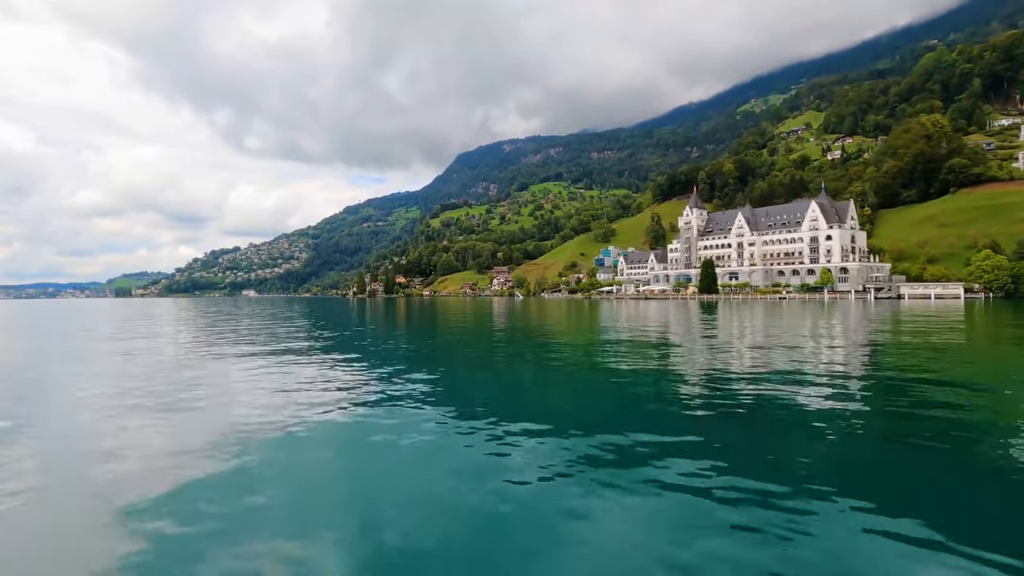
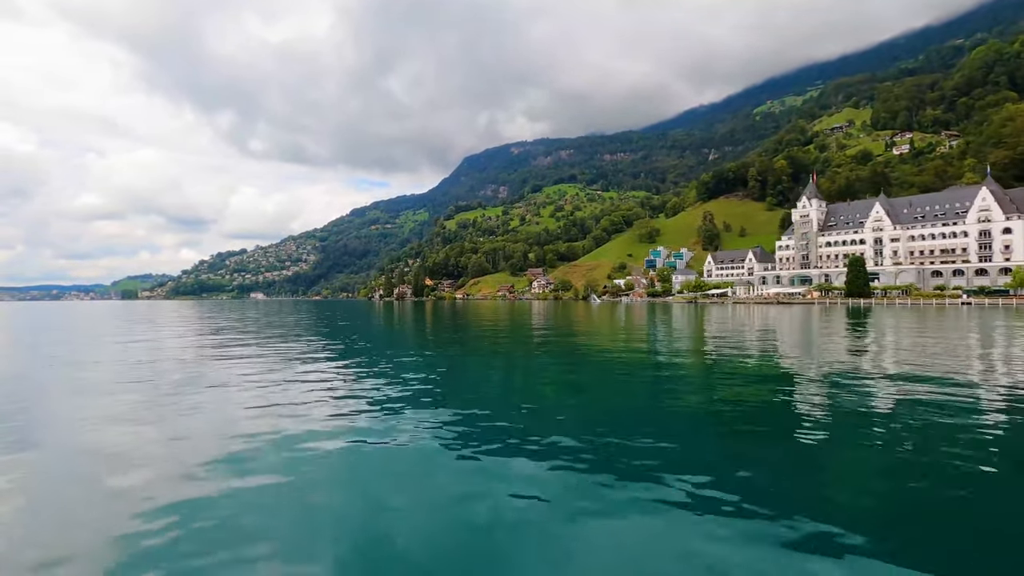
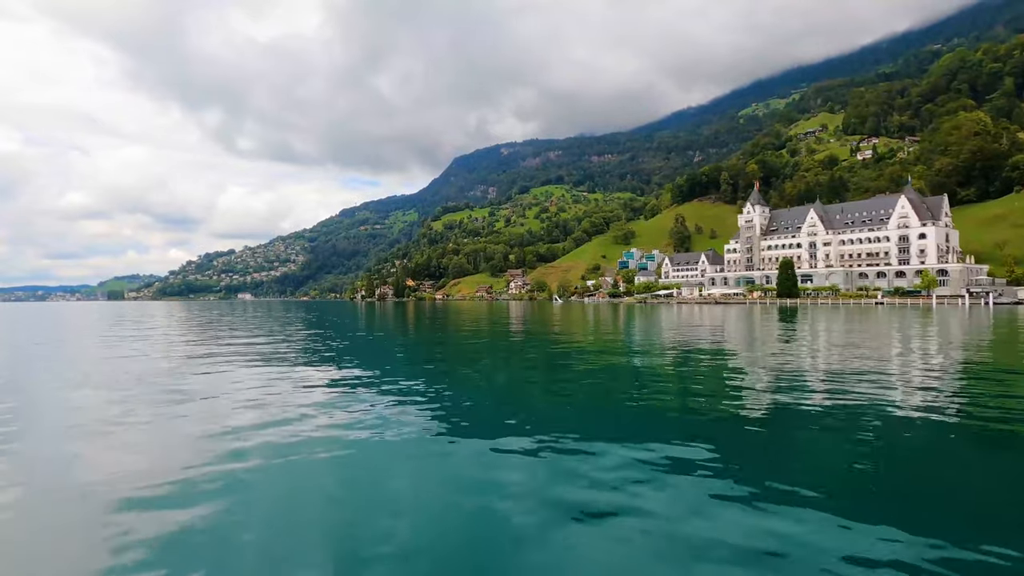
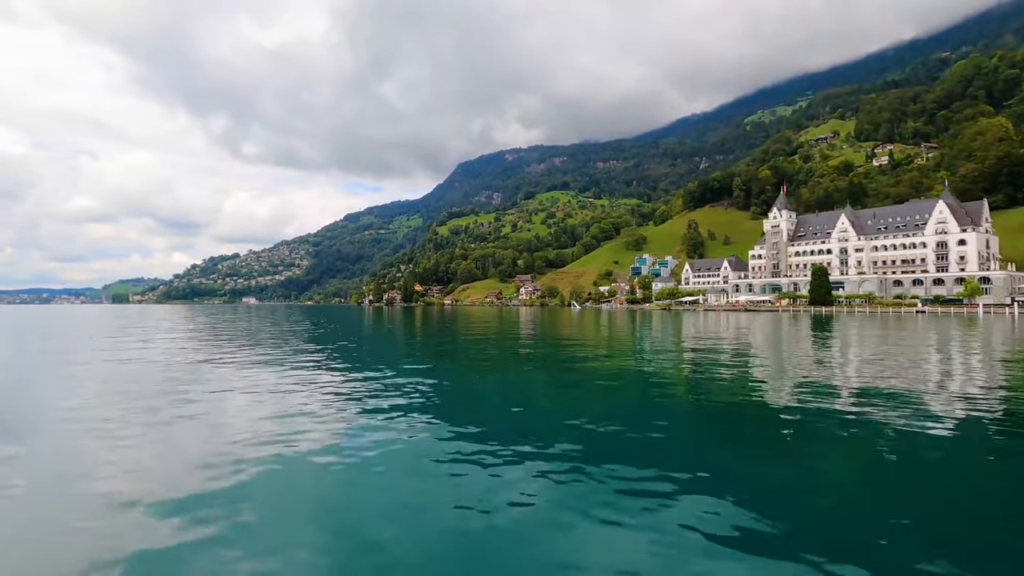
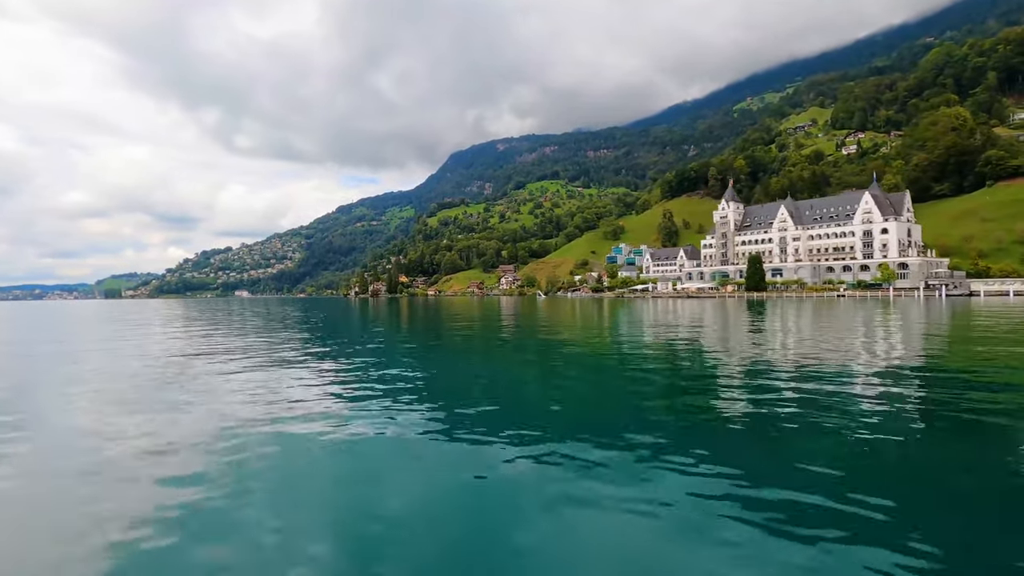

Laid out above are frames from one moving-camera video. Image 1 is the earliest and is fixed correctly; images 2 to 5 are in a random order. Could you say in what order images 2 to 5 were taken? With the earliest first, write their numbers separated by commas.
5, 3, 4, 2
